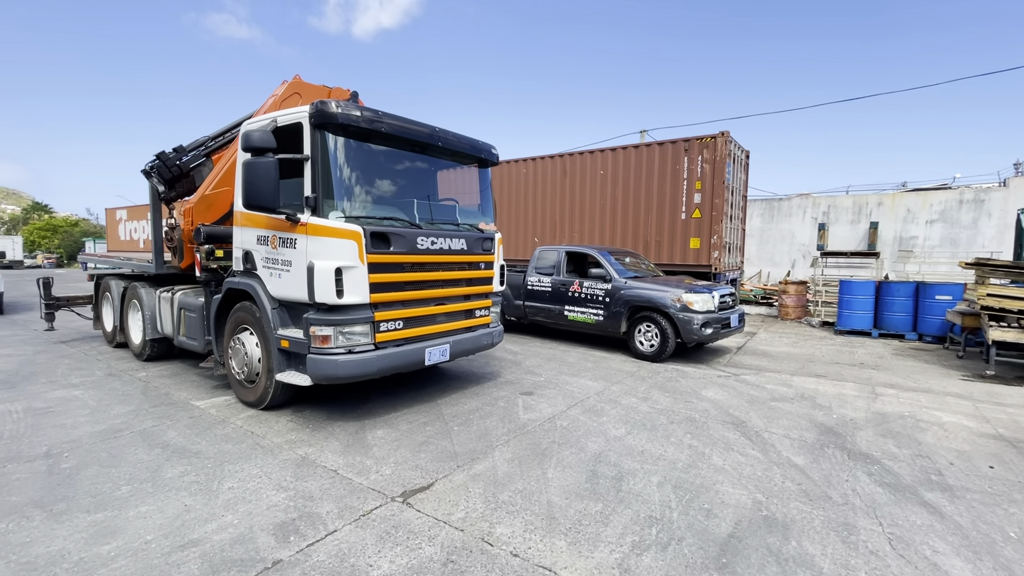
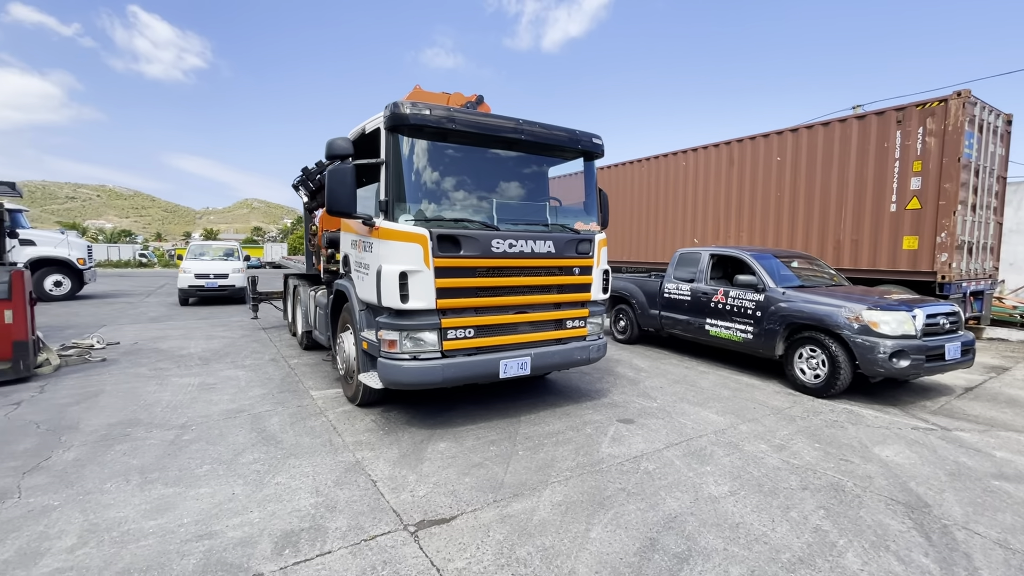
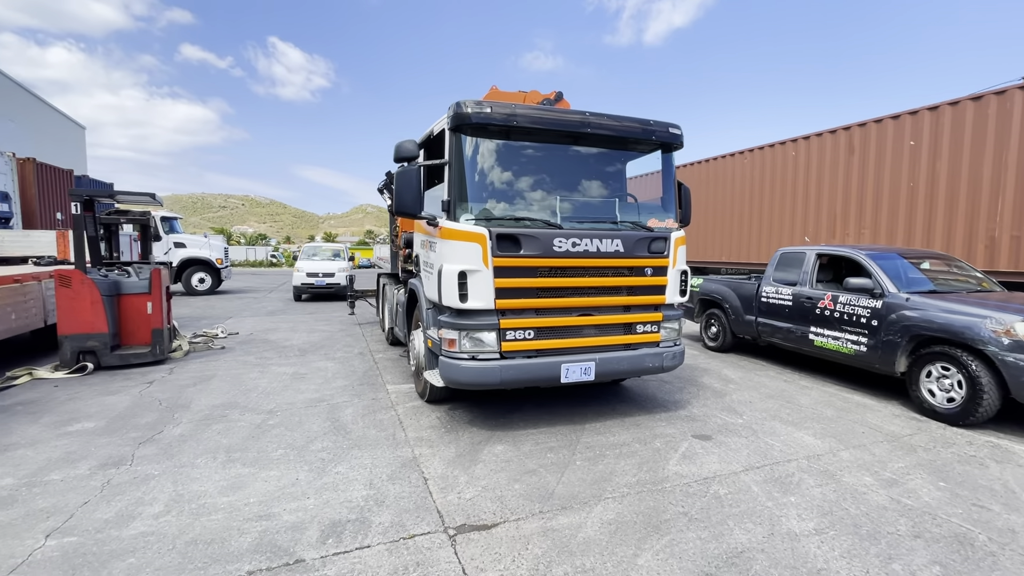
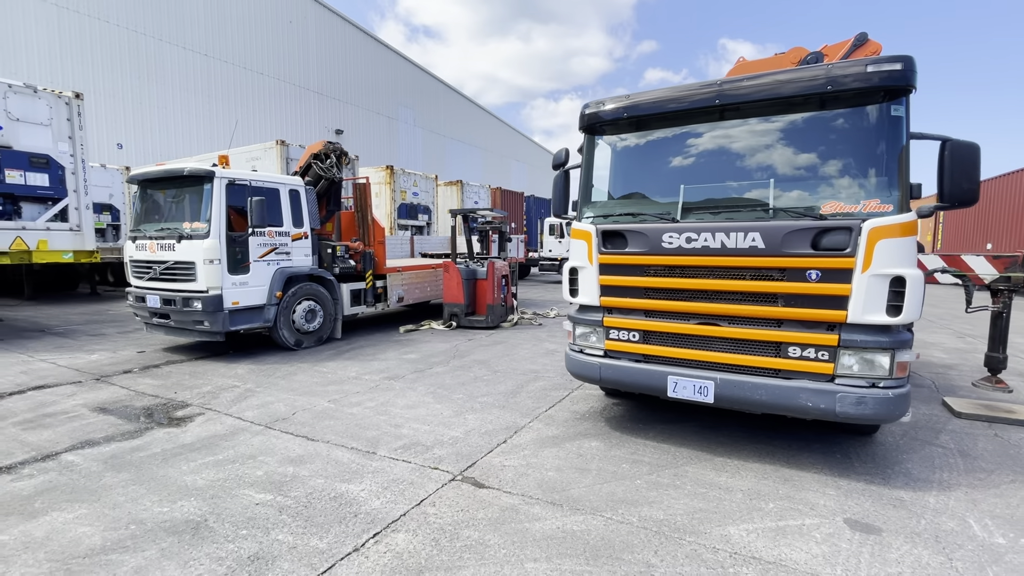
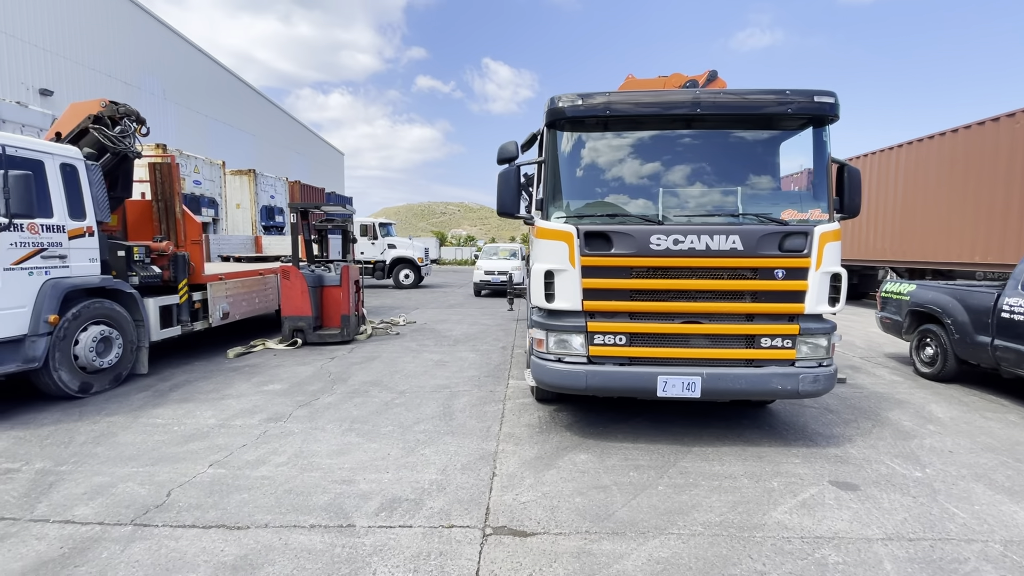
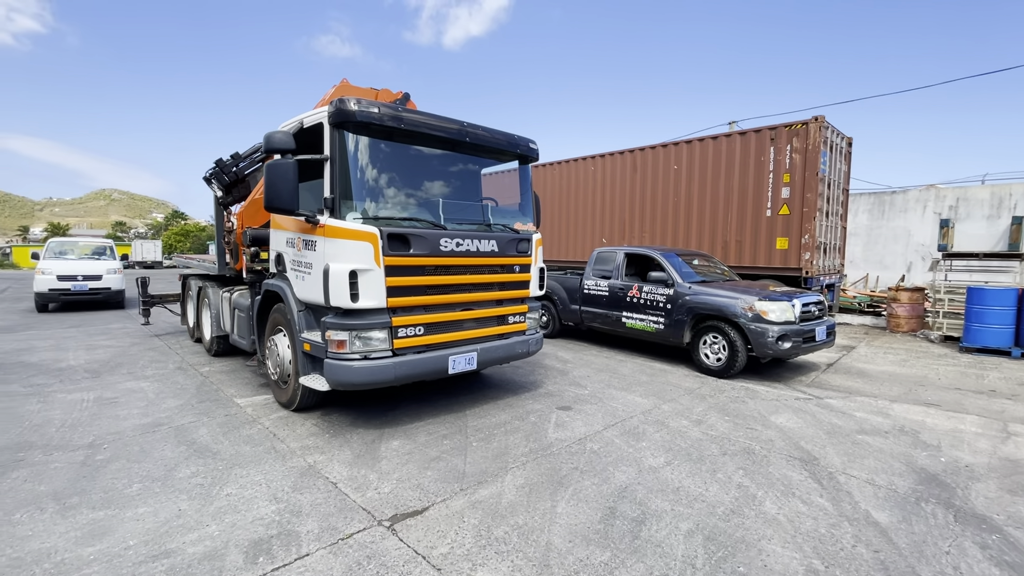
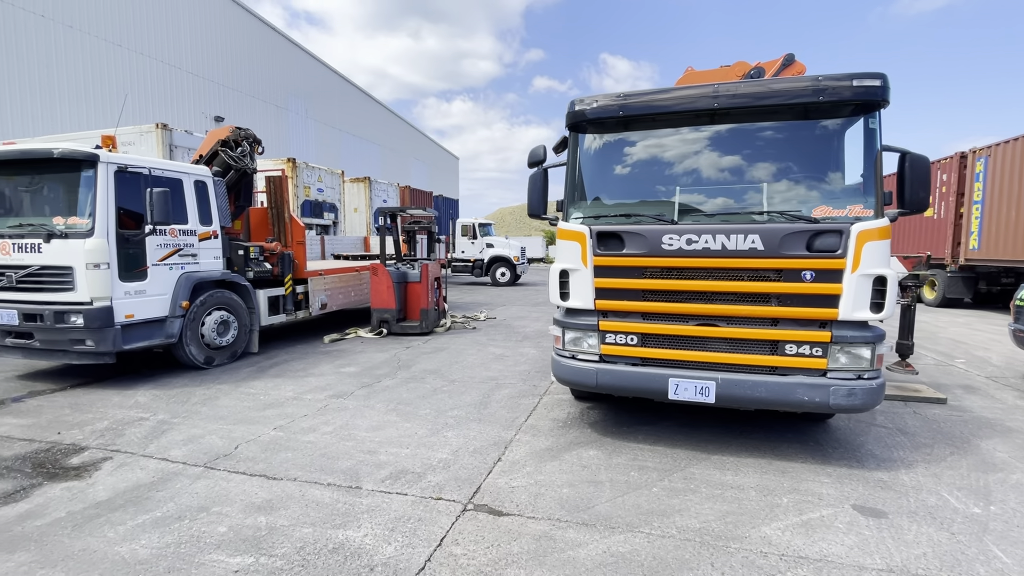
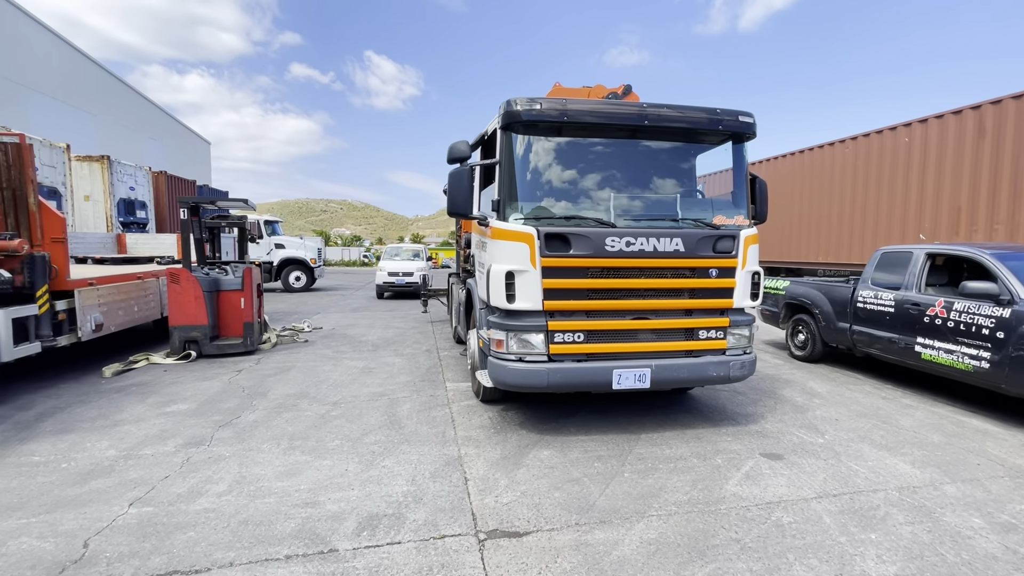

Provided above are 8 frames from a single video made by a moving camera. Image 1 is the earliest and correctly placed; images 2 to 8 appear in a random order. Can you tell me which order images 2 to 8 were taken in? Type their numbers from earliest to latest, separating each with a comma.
6, 2, 3, 8, 5, 7, 4
